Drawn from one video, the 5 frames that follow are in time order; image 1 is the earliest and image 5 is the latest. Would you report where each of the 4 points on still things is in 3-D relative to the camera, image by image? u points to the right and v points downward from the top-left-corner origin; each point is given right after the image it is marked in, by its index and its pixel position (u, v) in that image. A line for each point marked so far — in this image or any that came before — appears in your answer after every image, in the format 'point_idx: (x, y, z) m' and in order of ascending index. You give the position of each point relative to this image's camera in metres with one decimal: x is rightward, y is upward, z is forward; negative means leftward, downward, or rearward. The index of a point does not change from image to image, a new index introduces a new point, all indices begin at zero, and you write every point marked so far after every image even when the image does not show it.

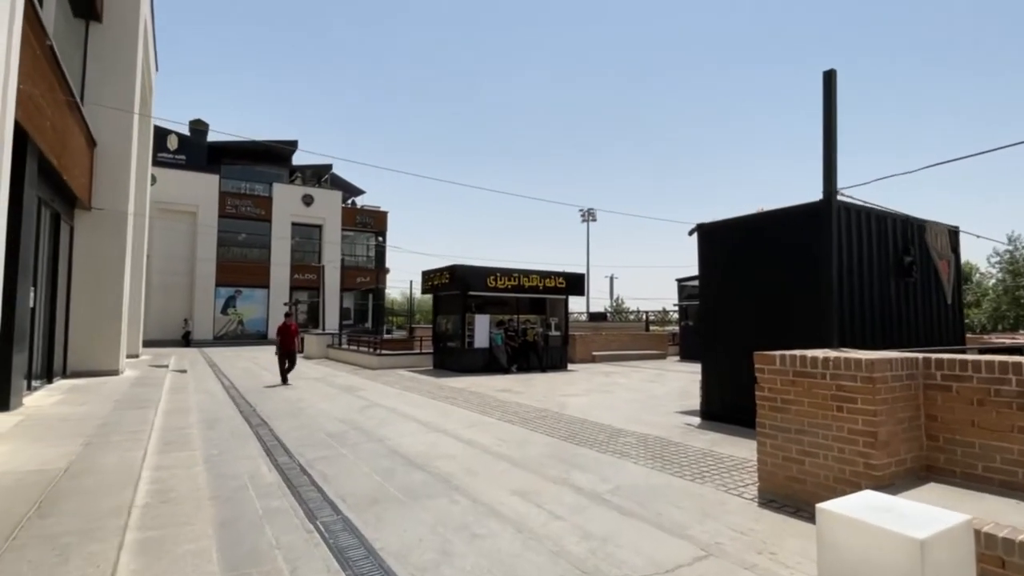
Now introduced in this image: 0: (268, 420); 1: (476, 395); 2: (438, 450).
0: (-4.1, -2.2, +9.5) m
1: (-0.8, -2.2, +11.8) m
2: (-0.9, -2.0, +6.9) m
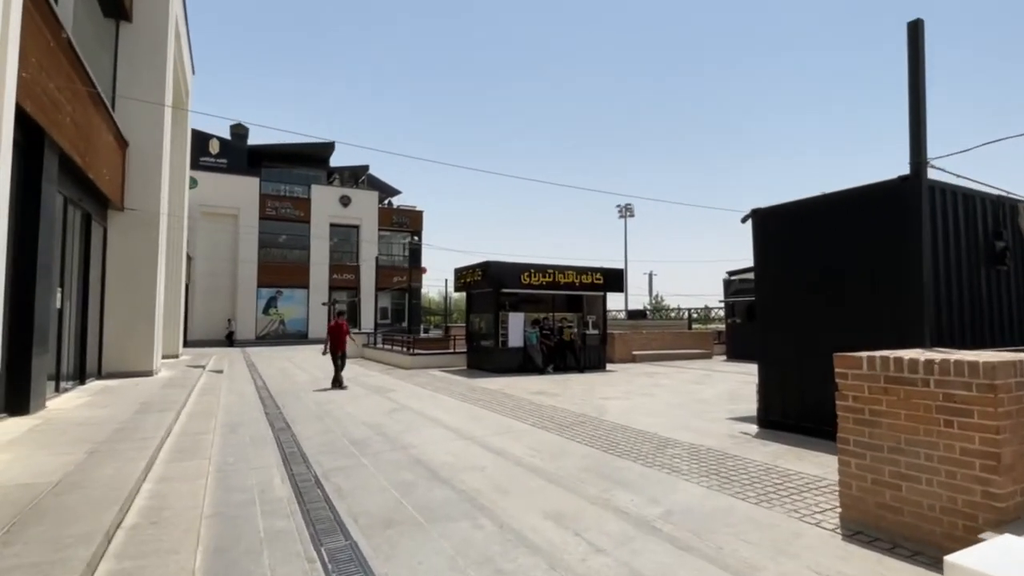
0: (-3.6, -2.2, +9.0) m
1: (0.0, -2.2, +11.1) m
2: (-0.5, -1.9, +6.3) m
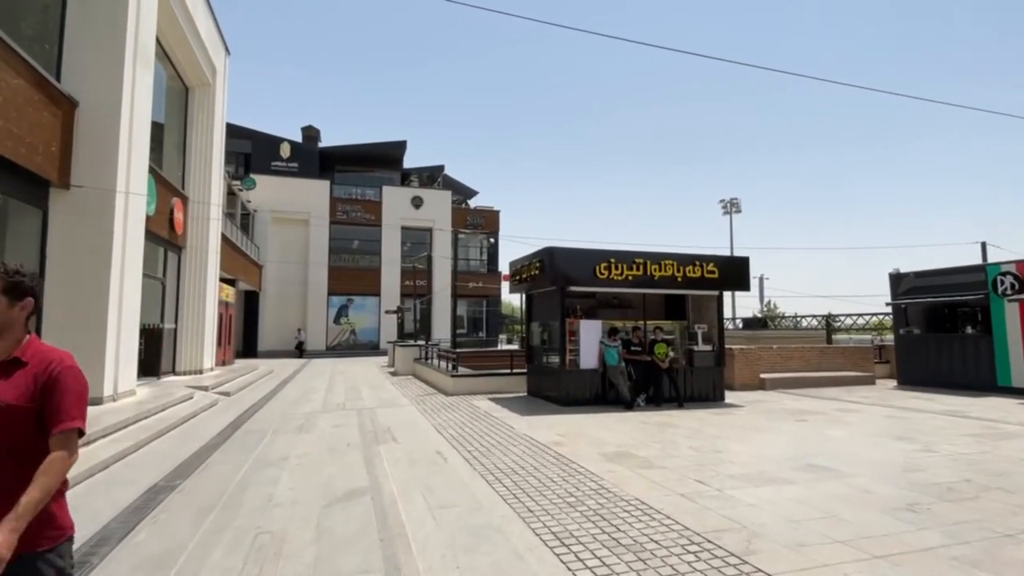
0: (-3.2, -2.1, +4.9) m
1: (+0.6, -2.0, +6.4) m
2: (-0.7, -1.7, +1.7) m
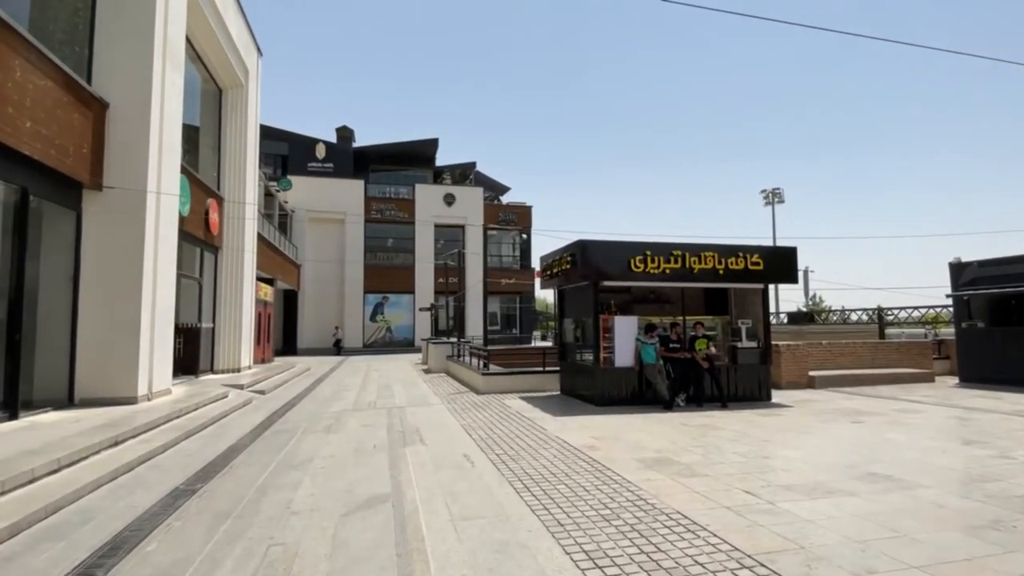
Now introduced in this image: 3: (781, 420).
0: (-3.0, -2.0, +4.7) m
1: (+0.9, -2.0, +6.0) m
2: (-0.6, -1.7, +1.4) m
3: (+4.4, -2.1, +9.1) m
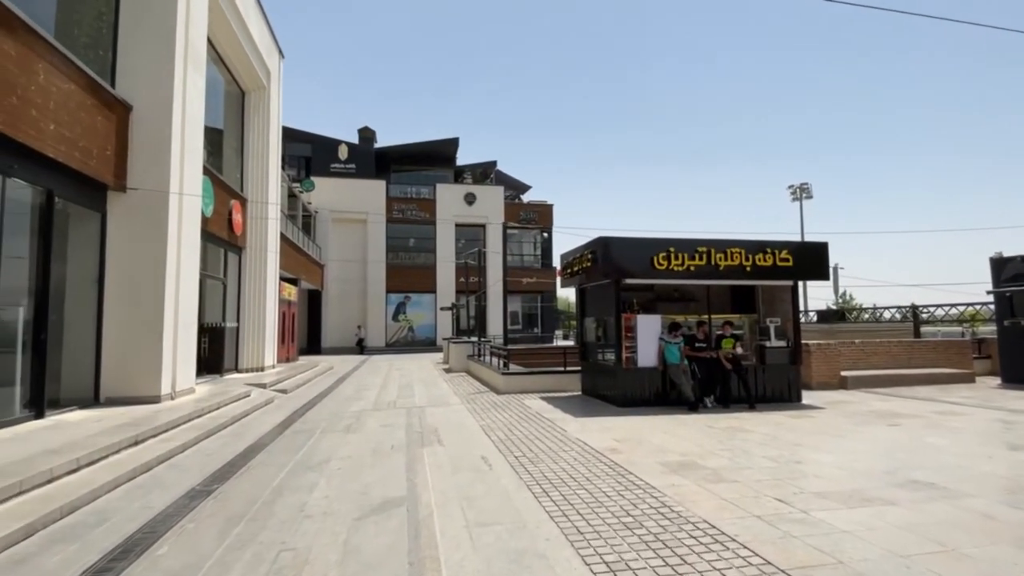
0: (-2.8, -2.0, +4.6) m
1: (+1.1, -1.9, +5.7) m
2: (-0.6, -1.7, +1.2) m
3: (+4.7, -2.1, +8.7) m
